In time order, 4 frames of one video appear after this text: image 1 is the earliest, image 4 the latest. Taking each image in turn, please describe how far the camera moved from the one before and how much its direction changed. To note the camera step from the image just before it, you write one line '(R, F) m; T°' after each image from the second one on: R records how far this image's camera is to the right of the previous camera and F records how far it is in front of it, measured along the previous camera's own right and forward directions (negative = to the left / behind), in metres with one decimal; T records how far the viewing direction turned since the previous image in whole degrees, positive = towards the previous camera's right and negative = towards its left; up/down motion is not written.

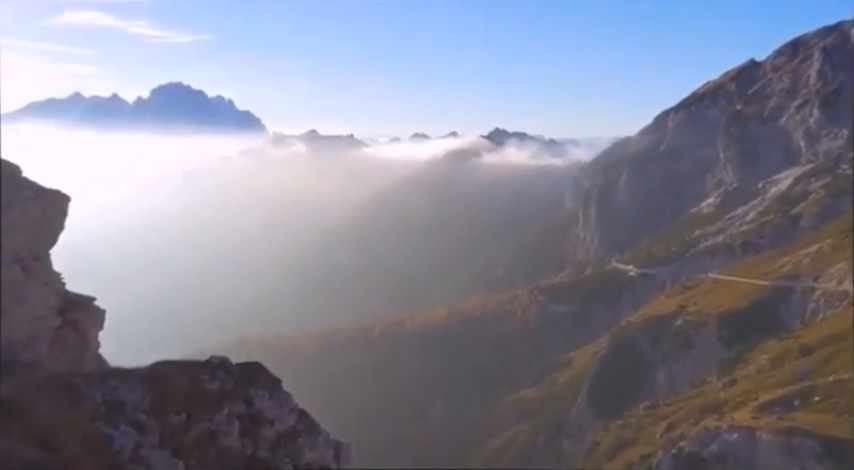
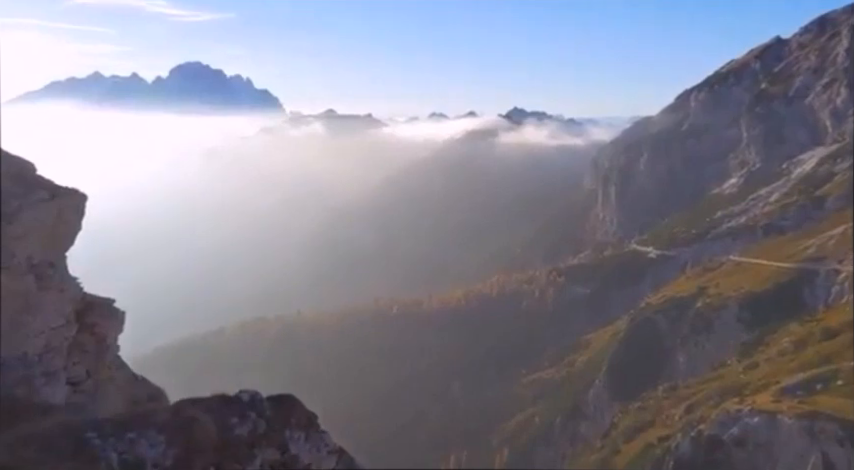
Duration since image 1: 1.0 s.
(-0.1, +0.5) m; -1°
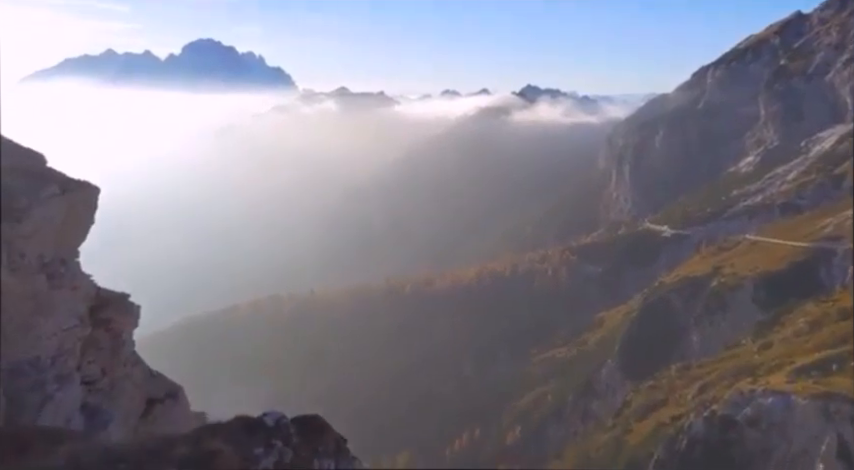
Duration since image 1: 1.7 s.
(0.0, +0.4) m; -1°
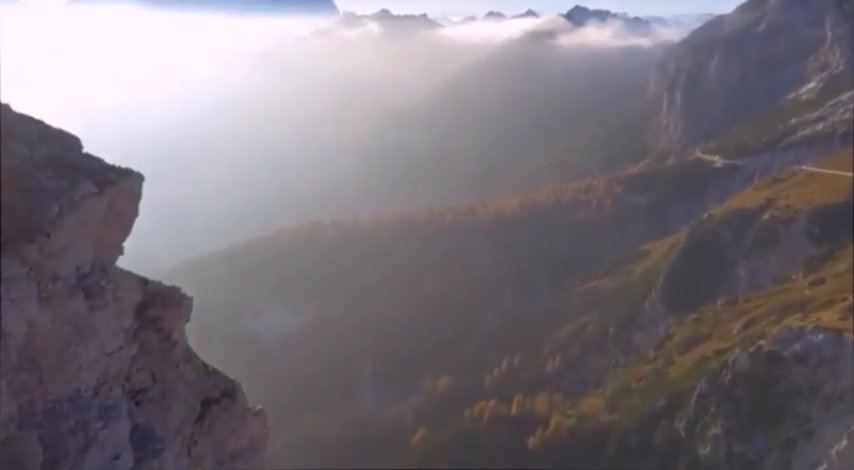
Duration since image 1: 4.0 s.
(+0.2, +1.6) m; -3°
